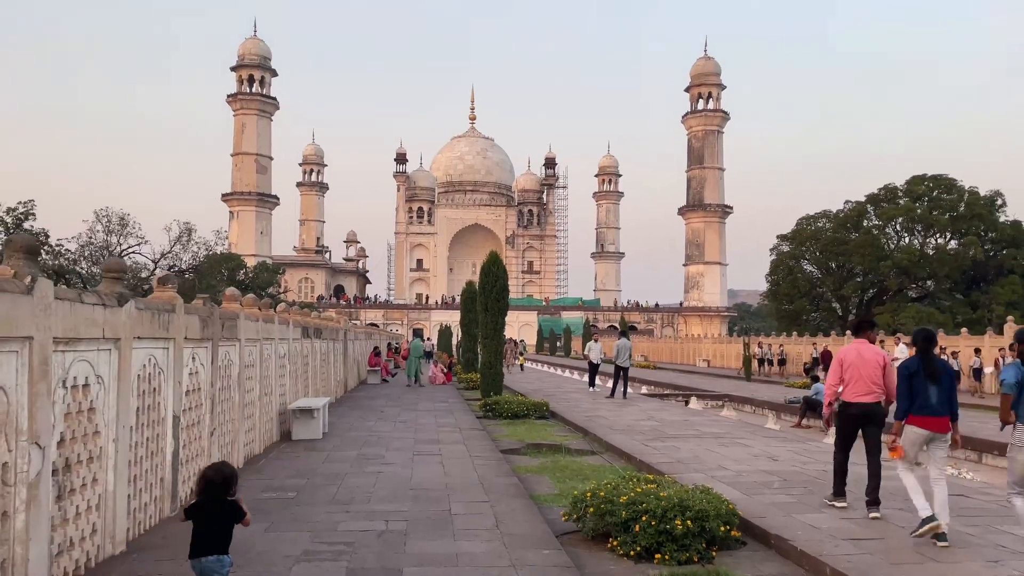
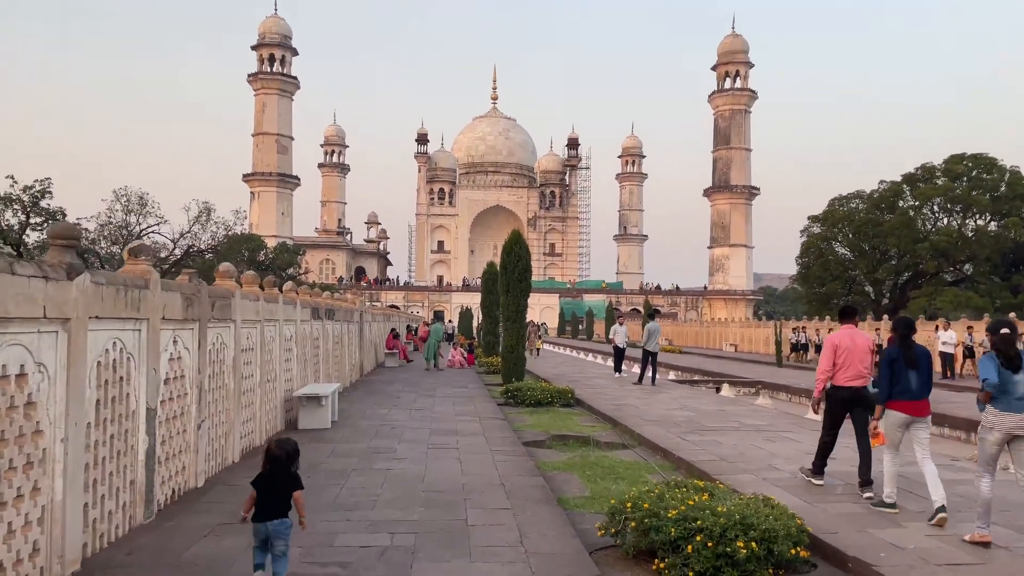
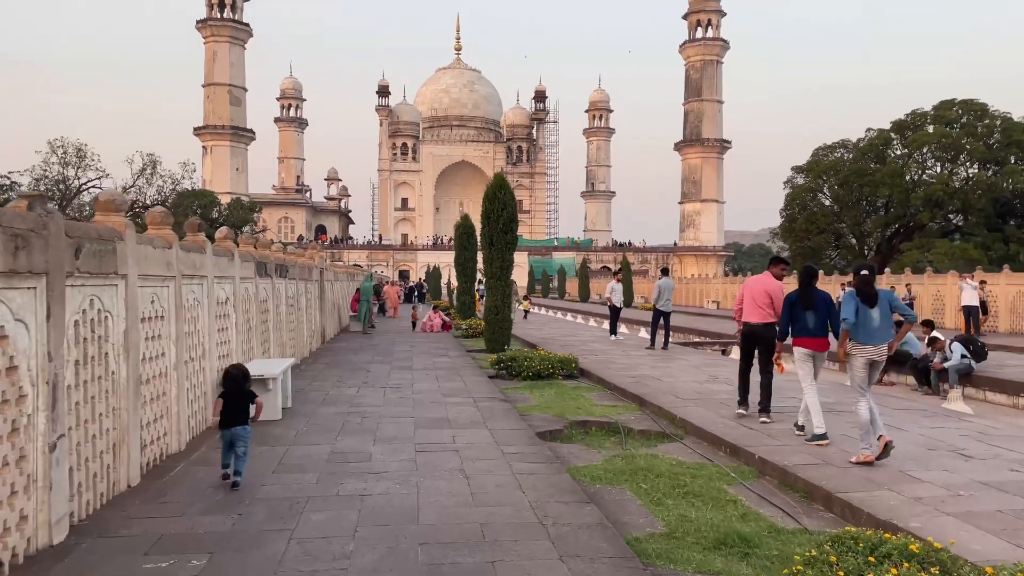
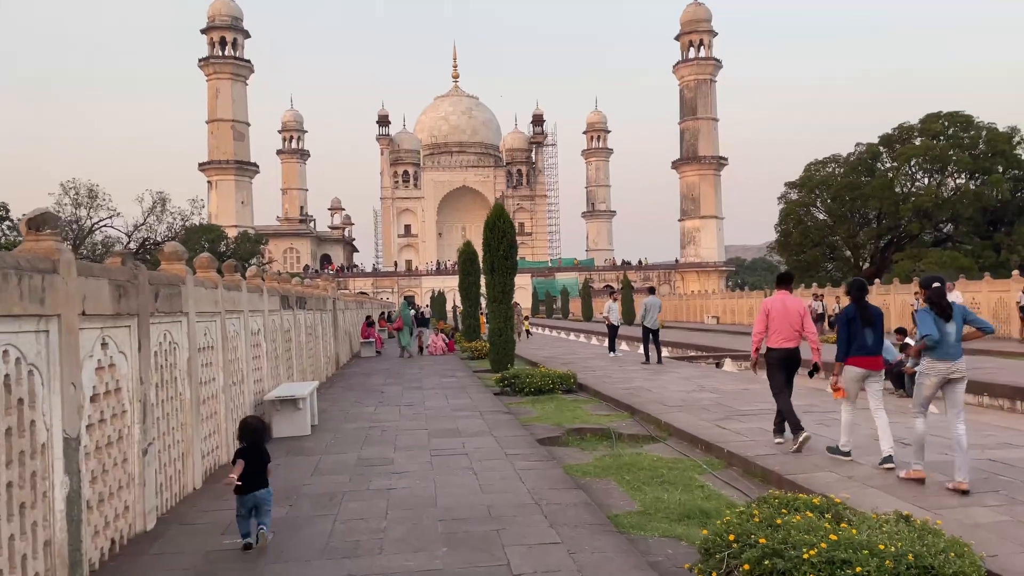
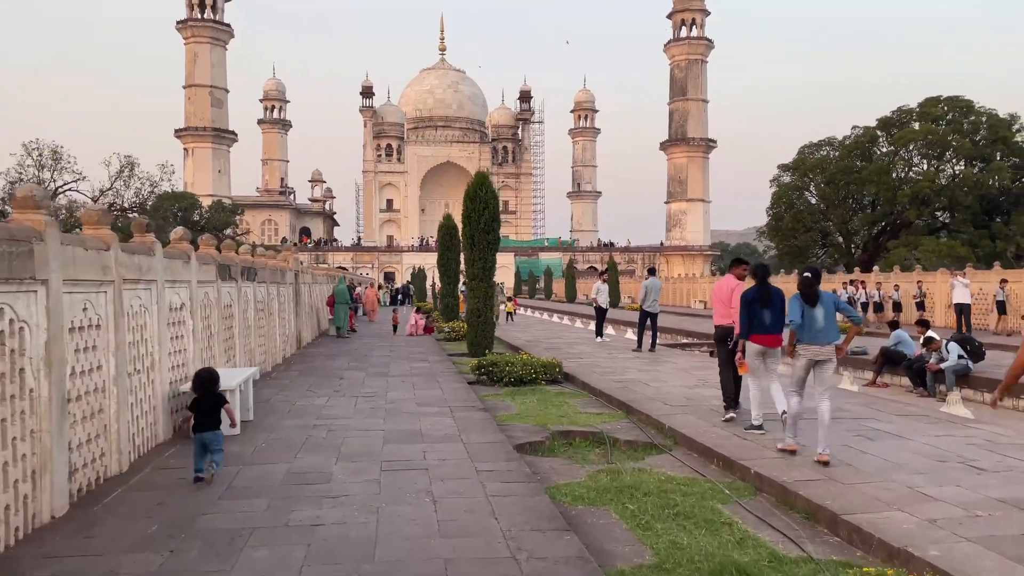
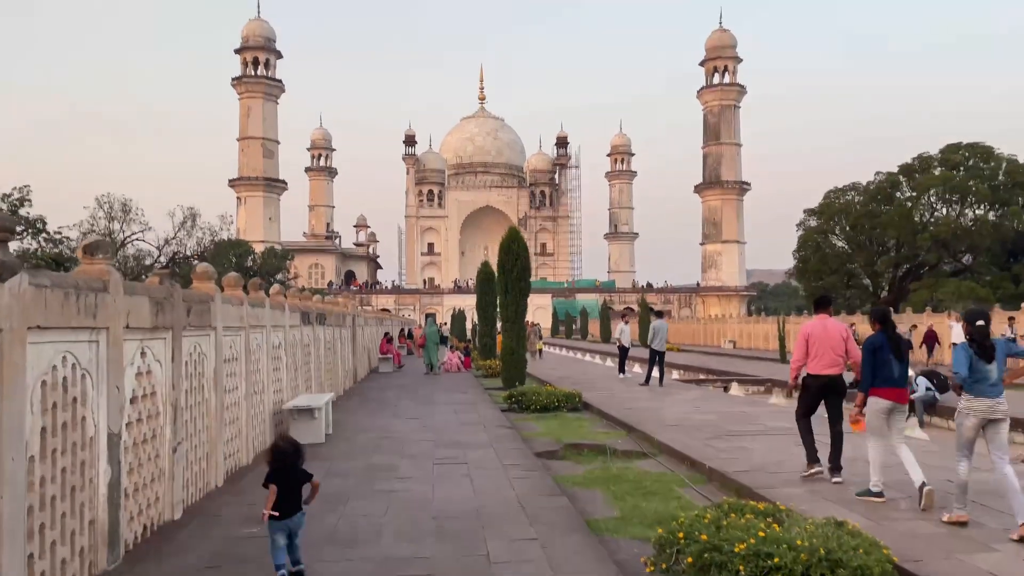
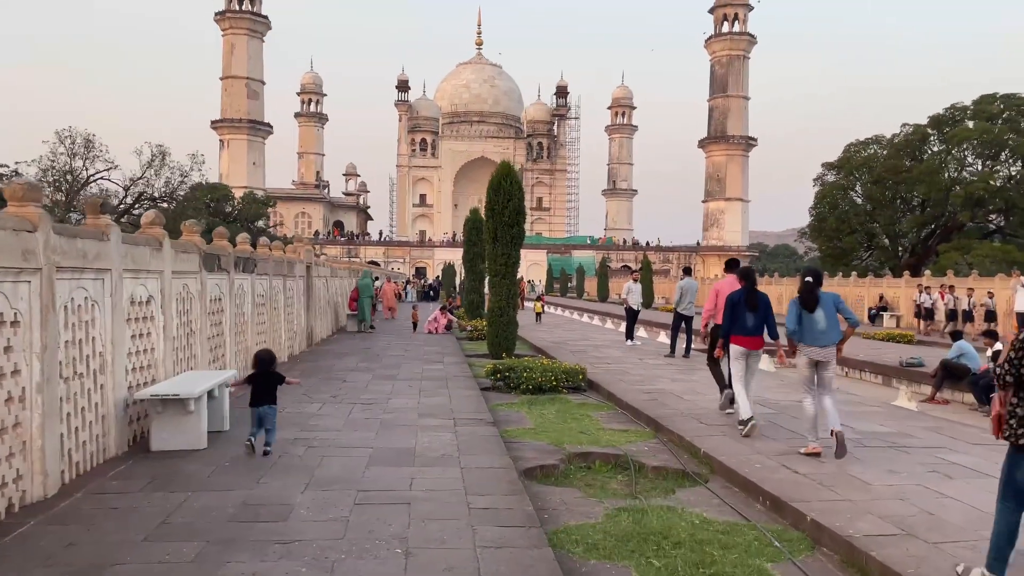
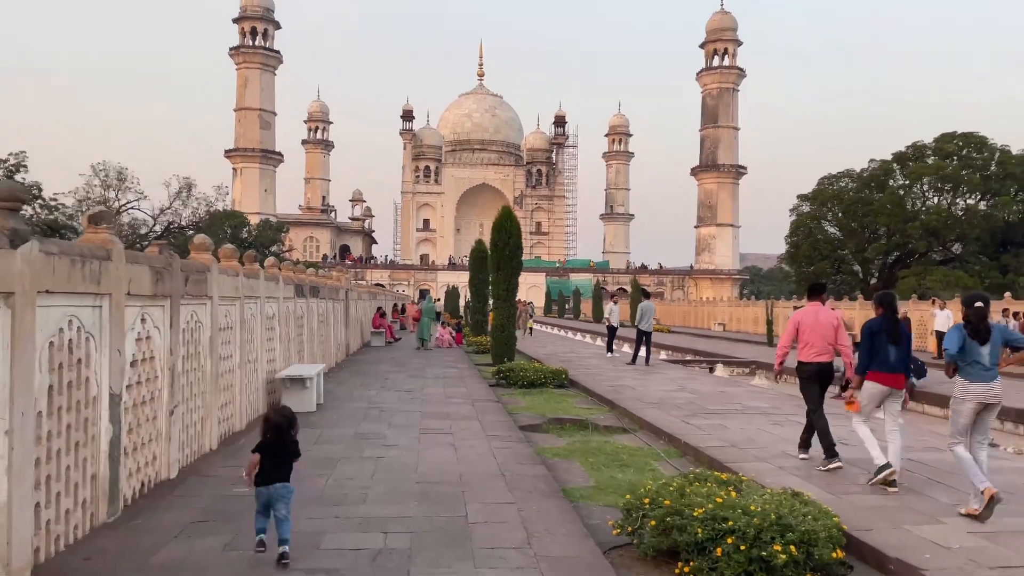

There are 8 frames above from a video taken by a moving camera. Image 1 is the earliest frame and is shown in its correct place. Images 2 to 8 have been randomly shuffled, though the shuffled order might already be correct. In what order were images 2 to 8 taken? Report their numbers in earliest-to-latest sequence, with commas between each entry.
2, 8, 6, 4, 3, 5, 7
